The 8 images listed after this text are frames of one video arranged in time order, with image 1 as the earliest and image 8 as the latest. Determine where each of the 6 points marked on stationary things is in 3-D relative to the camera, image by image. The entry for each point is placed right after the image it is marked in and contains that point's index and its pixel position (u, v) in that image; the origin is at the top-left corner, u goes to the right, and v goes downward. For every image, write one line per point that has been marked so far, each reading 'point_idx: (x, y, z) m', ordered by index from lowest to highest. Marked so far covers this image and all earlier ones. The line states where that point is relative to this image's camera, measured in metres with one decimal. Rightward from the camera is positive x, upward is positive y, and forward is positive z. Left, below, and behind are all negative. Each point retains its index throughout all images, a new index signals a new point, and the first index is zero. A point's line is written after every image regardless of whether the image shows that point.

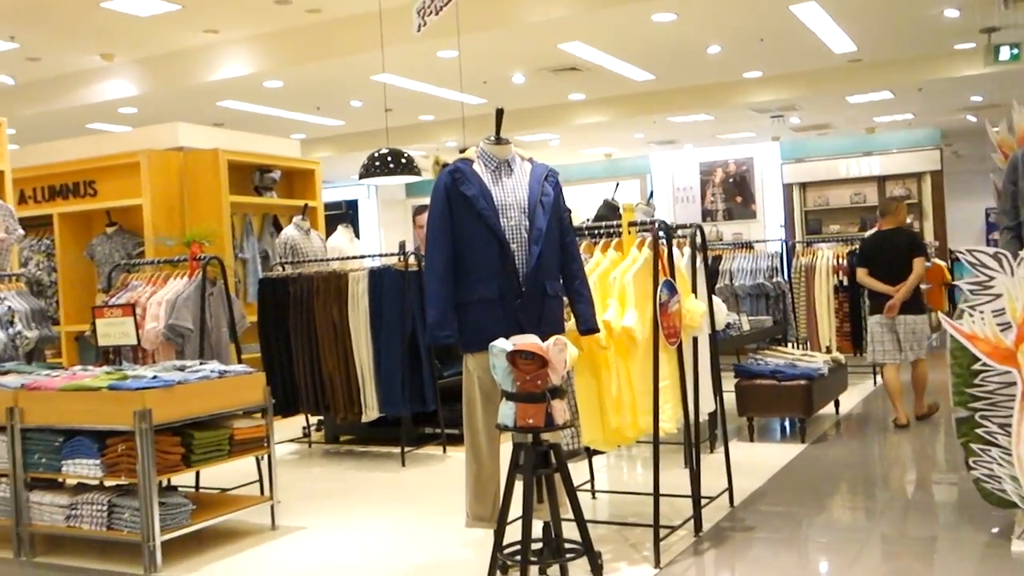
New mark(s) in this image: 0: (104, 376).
0: (-1.7, -0.4, +4.1) m
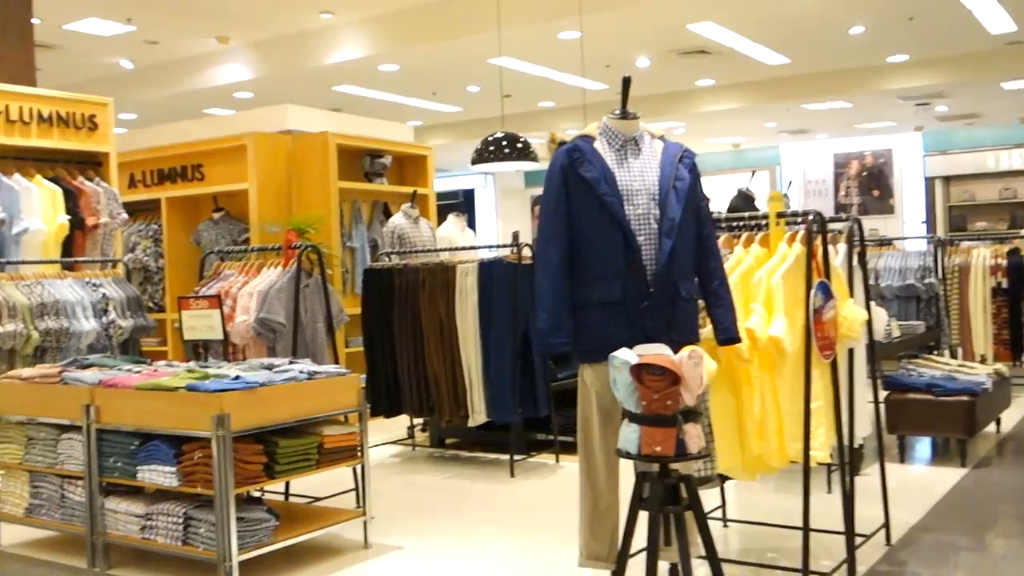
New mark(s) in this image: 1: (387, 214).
0: (-1.3, -0.3, +3.7) m
1: (-1.0, +0.6, +8.0) m
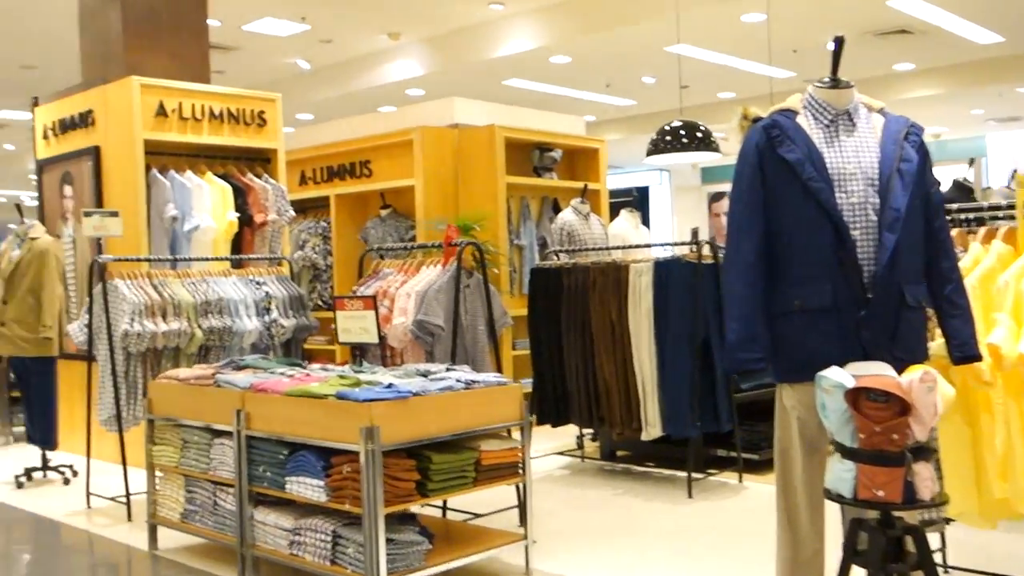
0: (-0.6, -0.3, +3.5) m
1: (+0.3, +0.6, +7.7) m
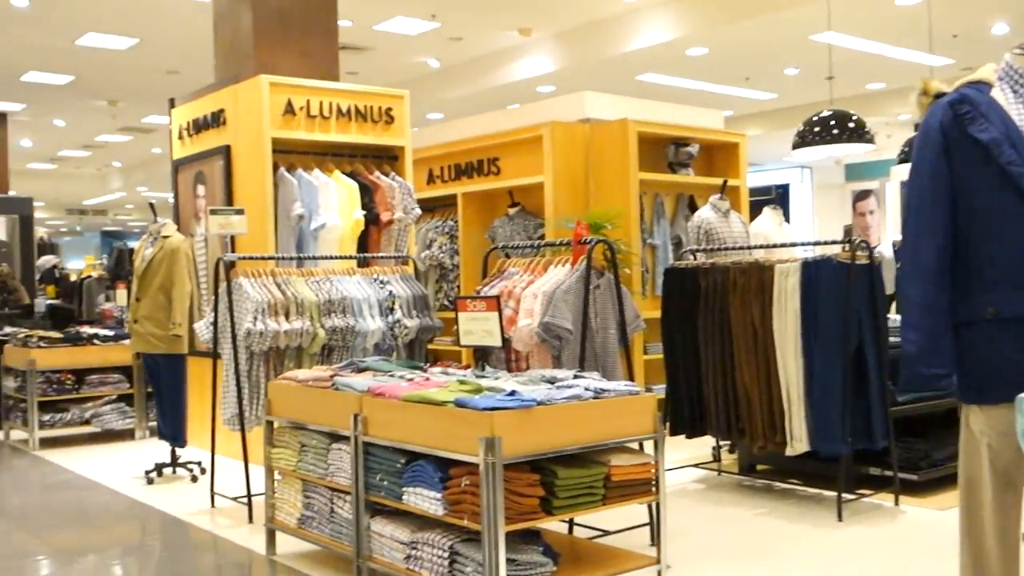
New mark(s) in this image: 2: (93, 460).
0: (-0.2, -0.3, +3.3) m
1: (+1.3, +0.6, +7.3) m
2: (-2.7, -1.1, +6.4) m
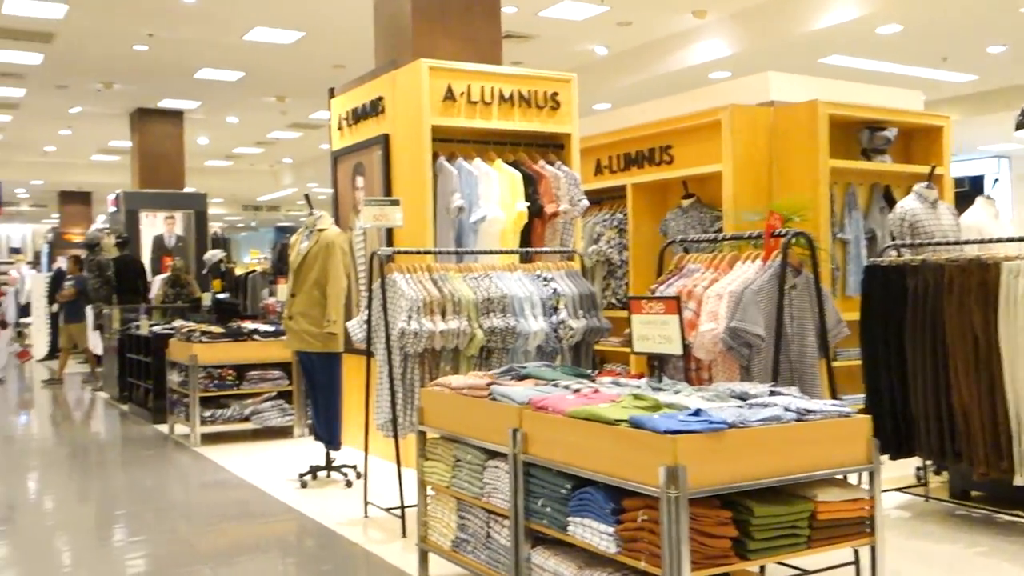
0: (+0.3, -0.3, +2.8) m
1: (+2.5, +0.6, +6.5) m
2: (-1.7, -1.1, +6.3) m
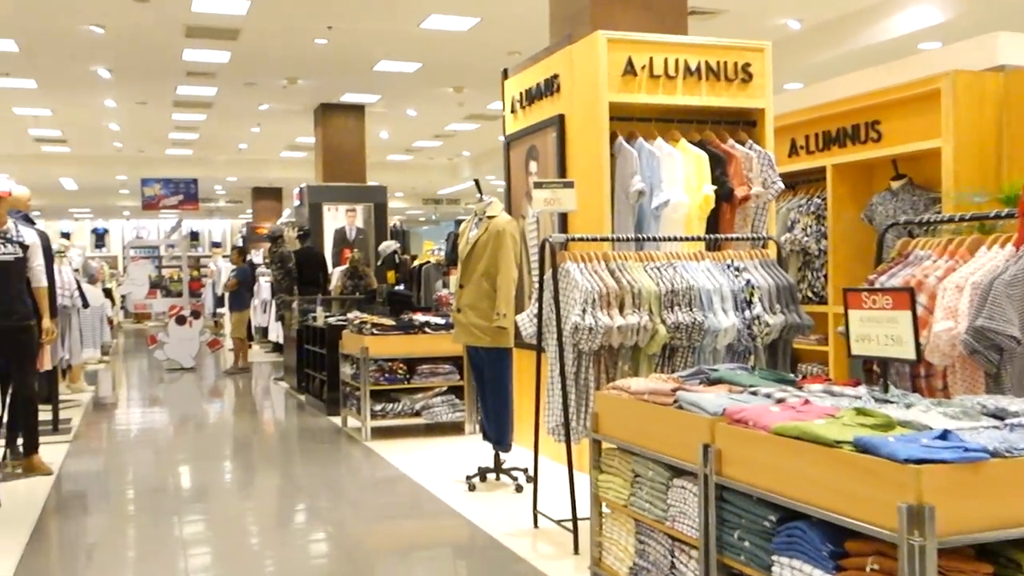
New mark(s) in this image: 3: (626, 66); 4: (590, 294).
0: (+0.8, -0.3, +2.3) m
1: (+3.6, +0.6, +5.5) m
2: (-0.6, -1.0, +6.1) m
3: (+0.6, +1.2, +5.2) m
4: (+0.3, 0.0, +3.8) m
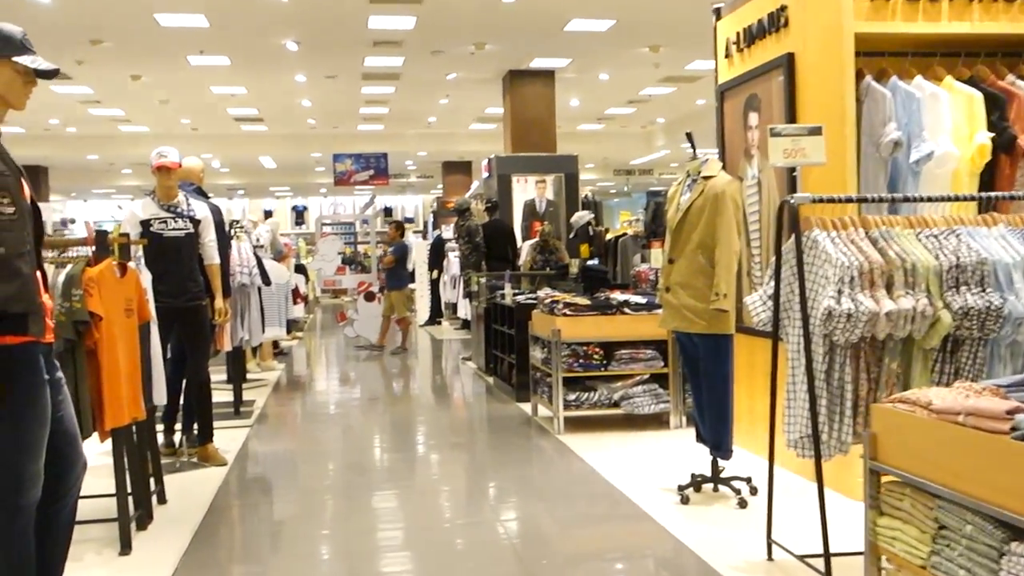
0: (+1.2, -0.3, +1.3) m
1: (+4.5, +0.7, +4.0) m
2: (+0.6, -0.9, +5.4) m
3: (+1.5, +1.3, +4.2) m
4: (+1.0, +0.1, +3.0) m
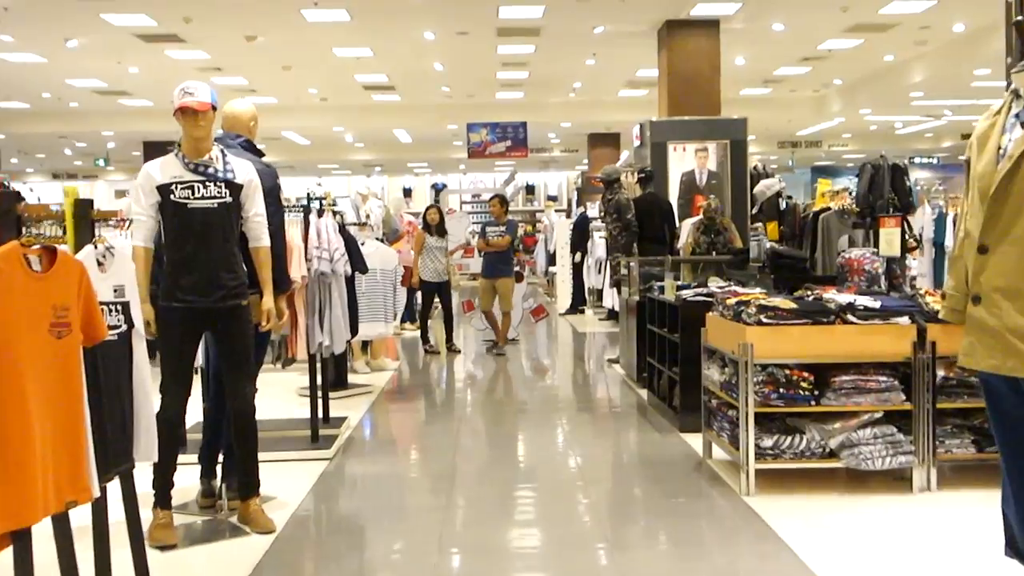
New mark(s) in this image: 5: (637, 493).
0: (+1.2, -0.3, -0.5) m
1: (+4.9, +0.7, +1.6) m
2: (+1.2, -0.9, +3.6) m
3: (+2.0, +1.2, +2.2) m
4: (+1.3, 0.0, +1.1) m
5: (+0.6, -0.9, +4.4) m
